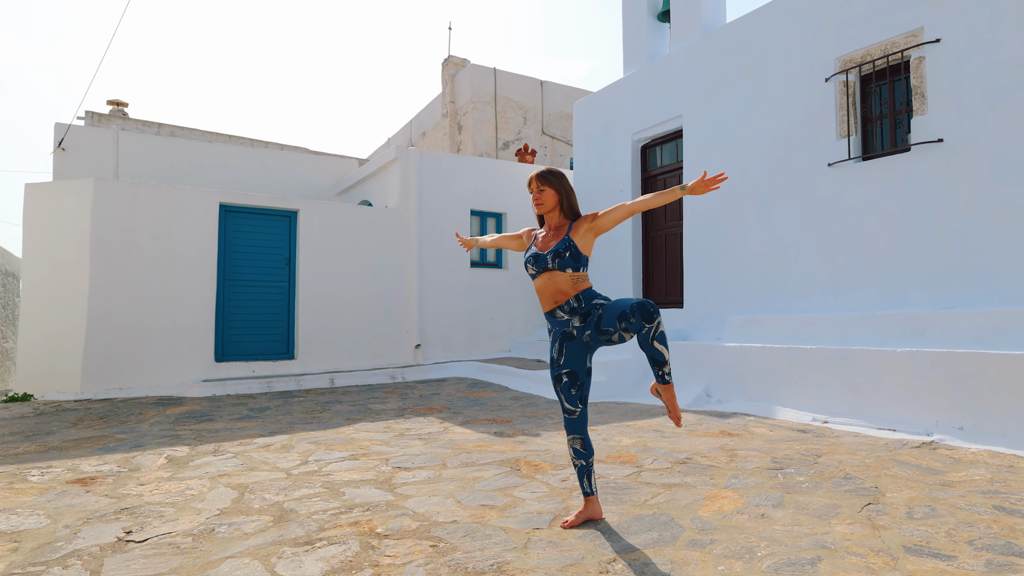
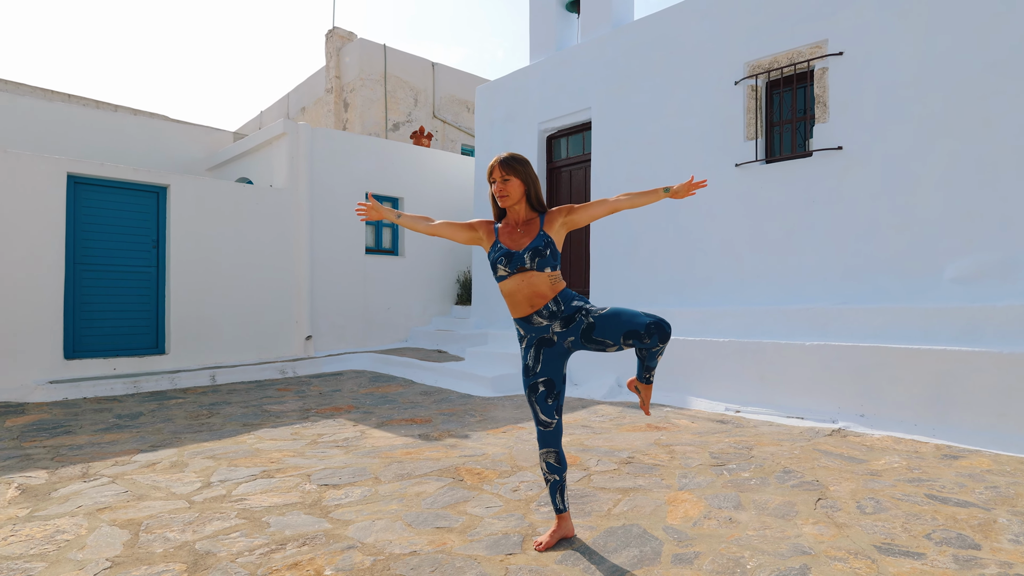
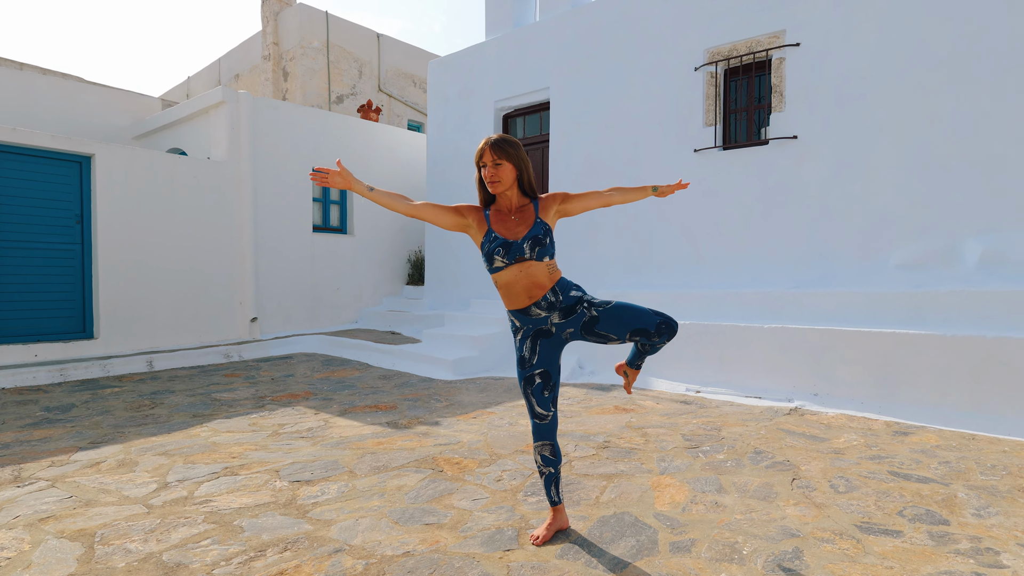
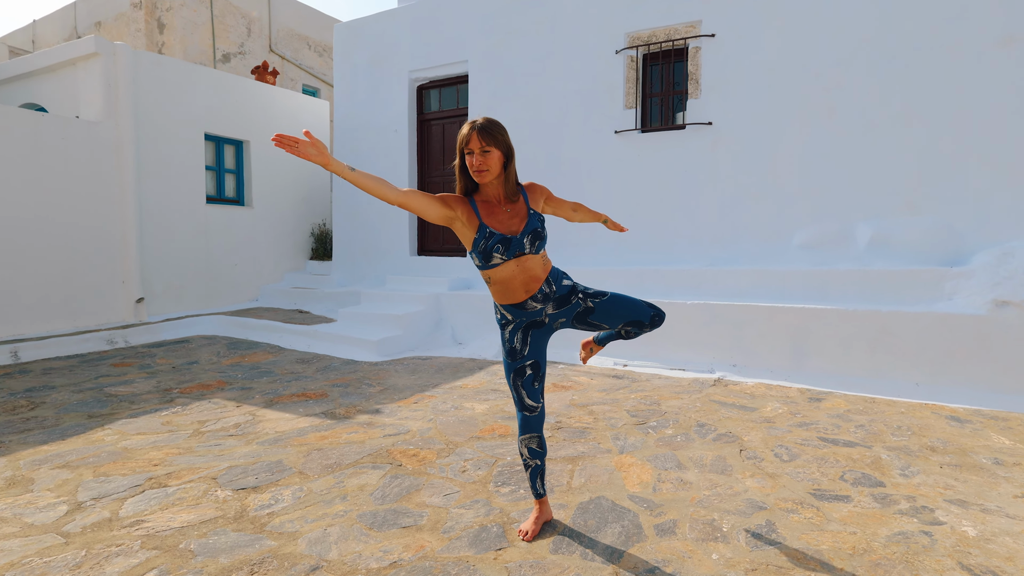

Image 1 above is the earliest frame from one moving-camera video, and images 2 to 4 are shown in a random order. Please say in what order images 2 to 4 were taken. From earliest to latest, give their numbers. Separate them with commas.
2, 3, 4
